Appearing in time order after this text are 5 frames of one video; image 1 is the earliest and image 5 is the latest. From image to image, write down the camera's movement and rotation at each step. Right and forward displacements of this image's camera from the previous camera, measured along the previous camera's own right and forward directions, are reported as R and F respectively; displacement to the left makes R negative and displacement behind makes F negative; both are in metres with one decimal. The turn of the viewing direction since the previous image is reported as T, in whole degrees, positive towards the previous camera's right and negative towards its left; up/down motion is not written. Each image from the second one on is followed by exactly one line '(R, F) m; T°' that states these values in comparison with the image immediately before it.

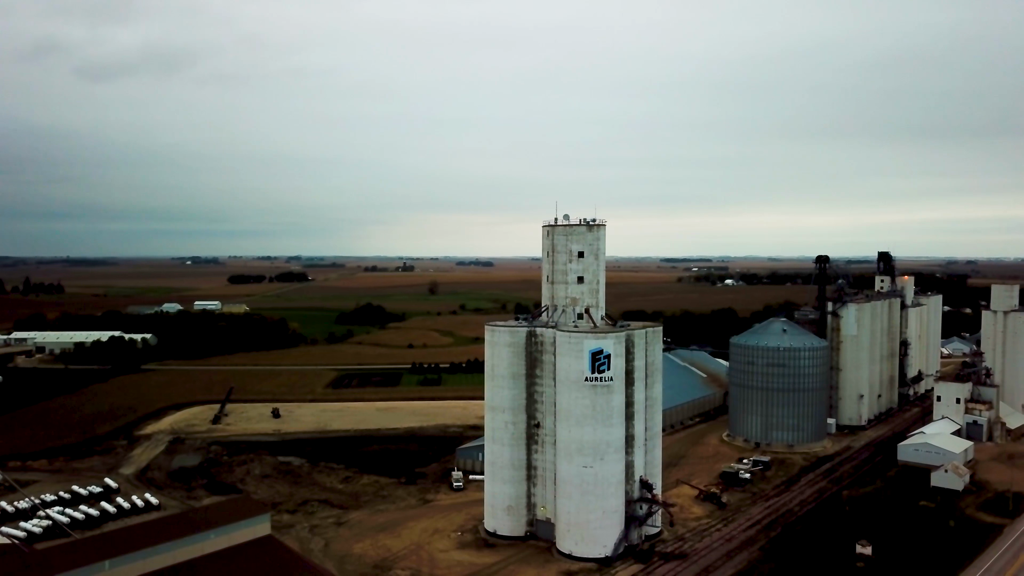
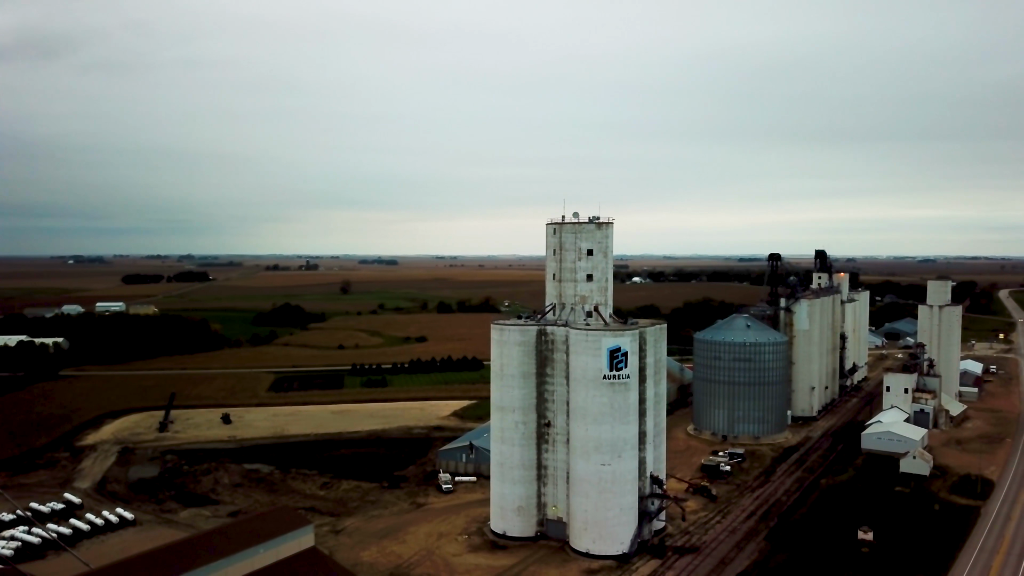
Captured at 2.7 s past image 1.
(-3.0, +0.6) m; +6°
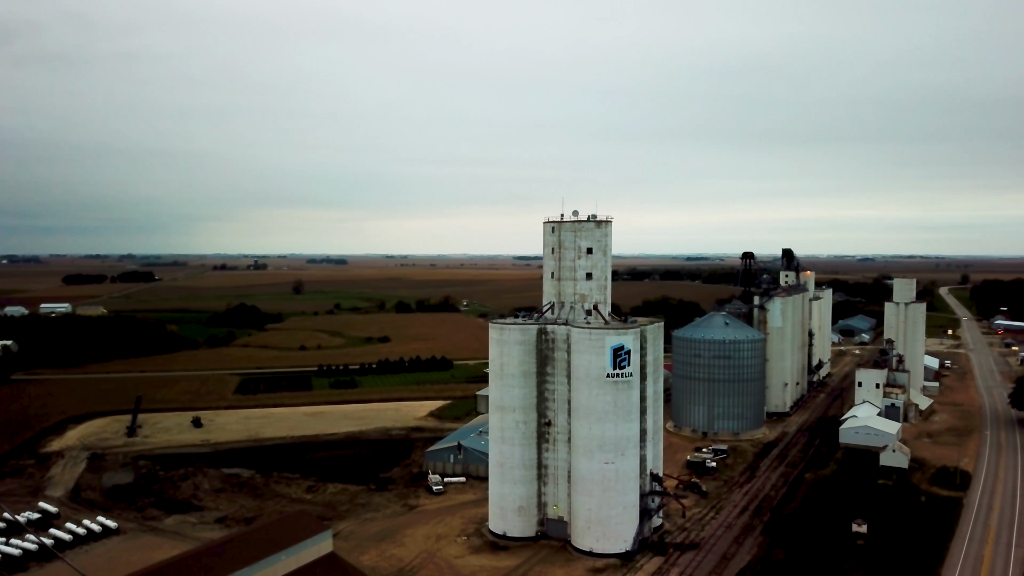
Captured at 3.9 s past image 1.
(-1.4, +0.2) m; +3°
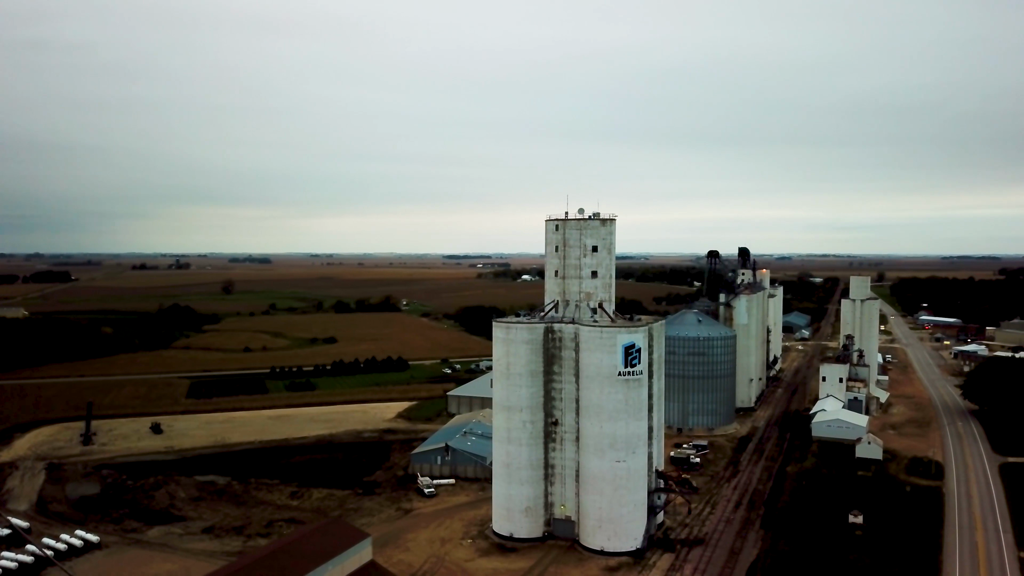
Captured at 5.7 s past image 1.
(-2.2, +0.3) m; +4°
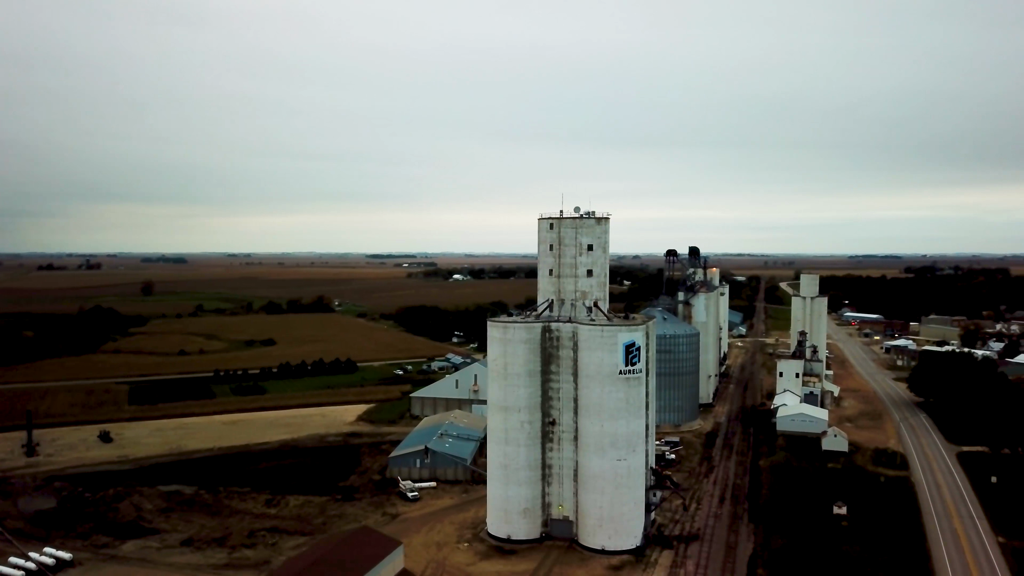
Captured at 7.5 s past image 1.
(-2.0, +0.3) m; +5°
